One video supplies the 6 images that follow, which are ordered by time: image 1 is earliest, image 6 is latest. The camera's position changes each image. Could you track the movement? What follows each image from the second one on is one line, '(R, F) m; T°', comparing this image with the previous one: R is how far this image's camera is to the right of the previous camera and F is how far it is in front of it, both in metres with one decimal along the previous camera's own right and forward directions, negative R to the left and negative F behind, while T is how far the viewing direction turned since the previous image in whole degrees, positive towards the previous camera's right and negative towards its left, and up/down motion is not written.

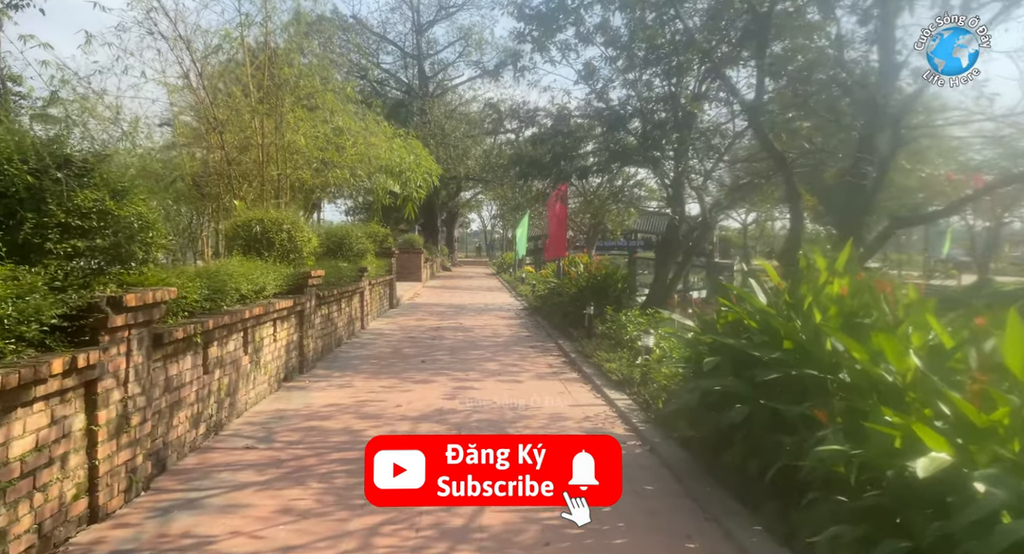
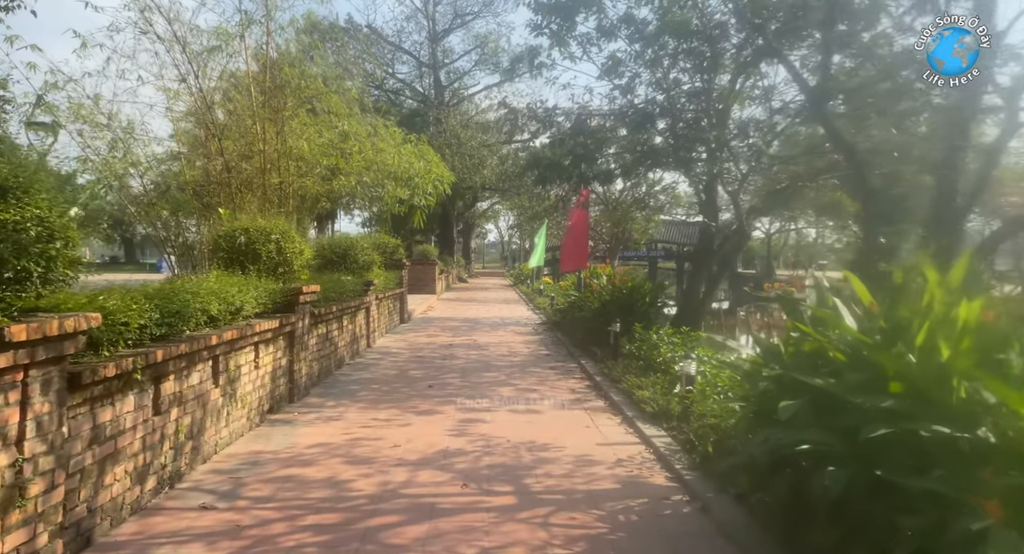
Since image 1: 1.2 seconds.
(0.0, +0.9) m; -2°
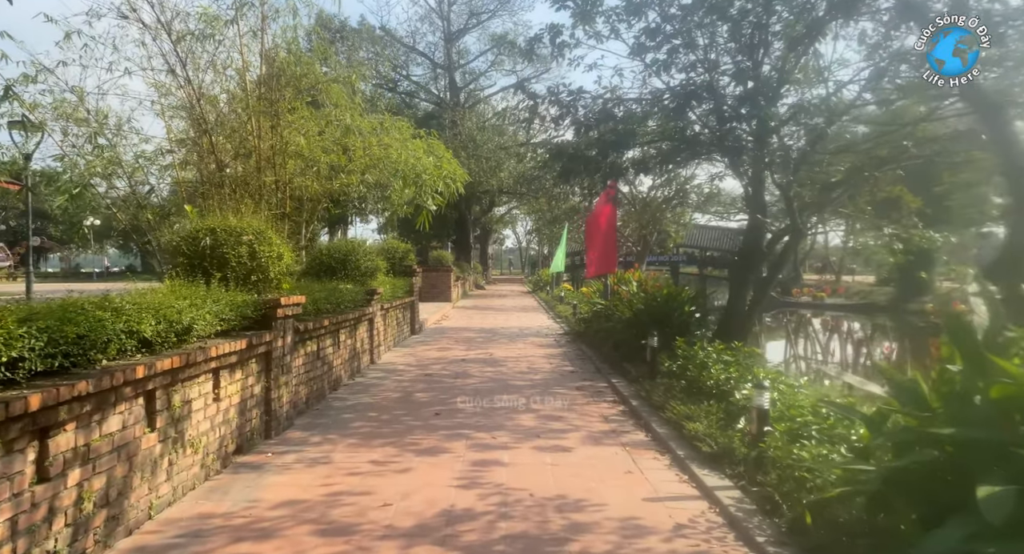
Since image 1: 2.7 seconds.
(0.0, +1.2) m; -2°
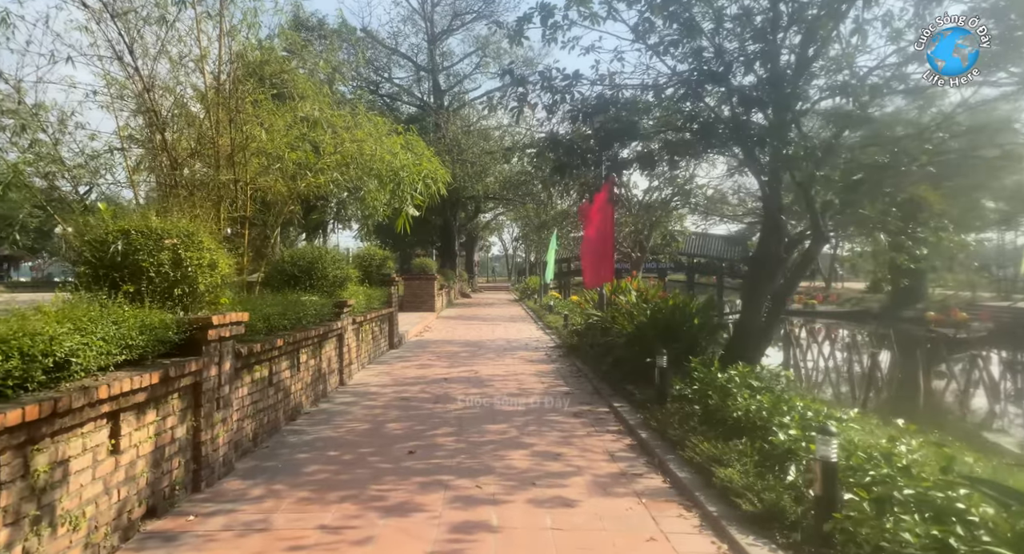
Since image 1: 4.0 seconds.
(0.0, +1.0) m; +1°
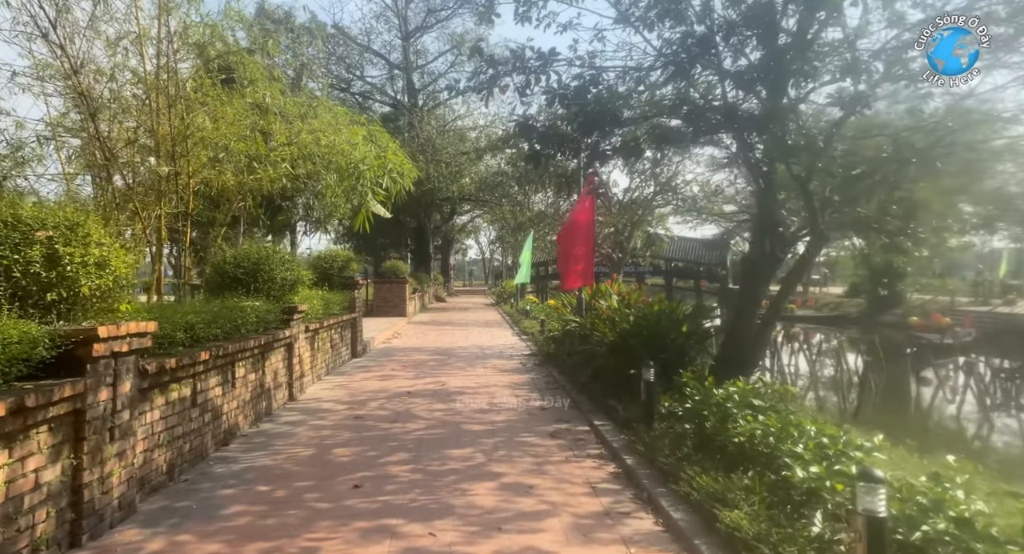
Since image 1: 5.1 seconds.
(+0.1, +0.8) m; +2°
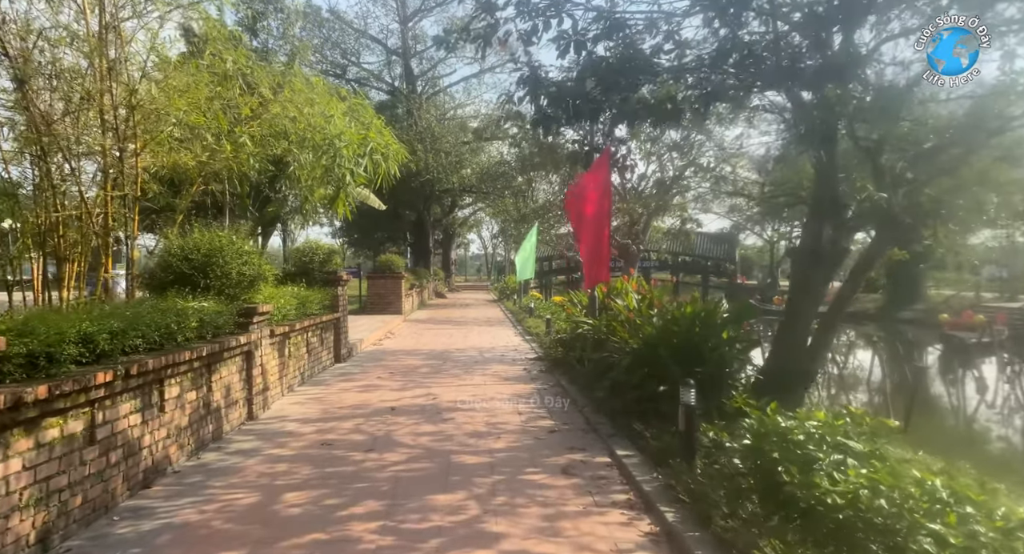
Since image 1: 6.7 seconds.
(0.0, +1.3) m; 0°
